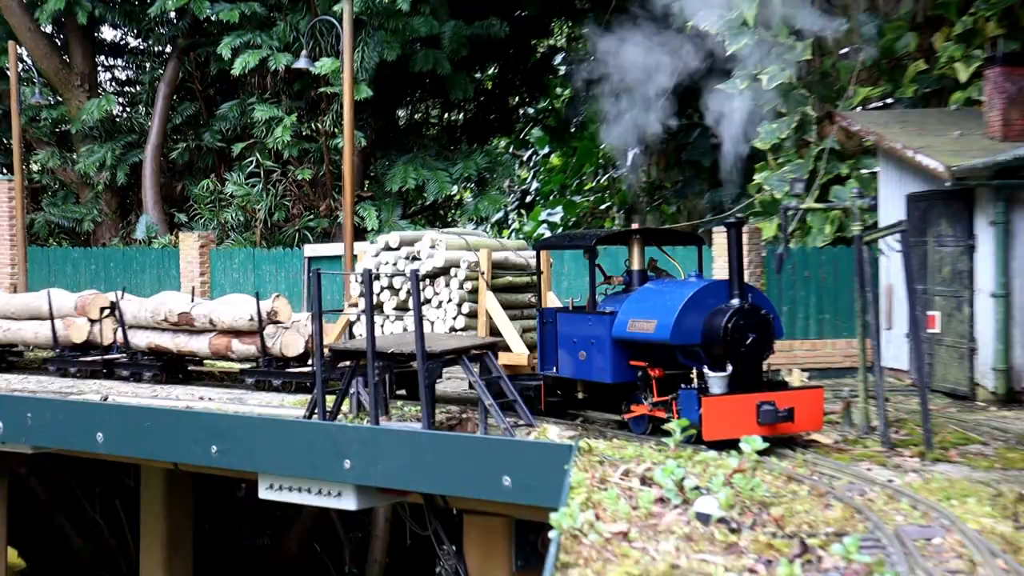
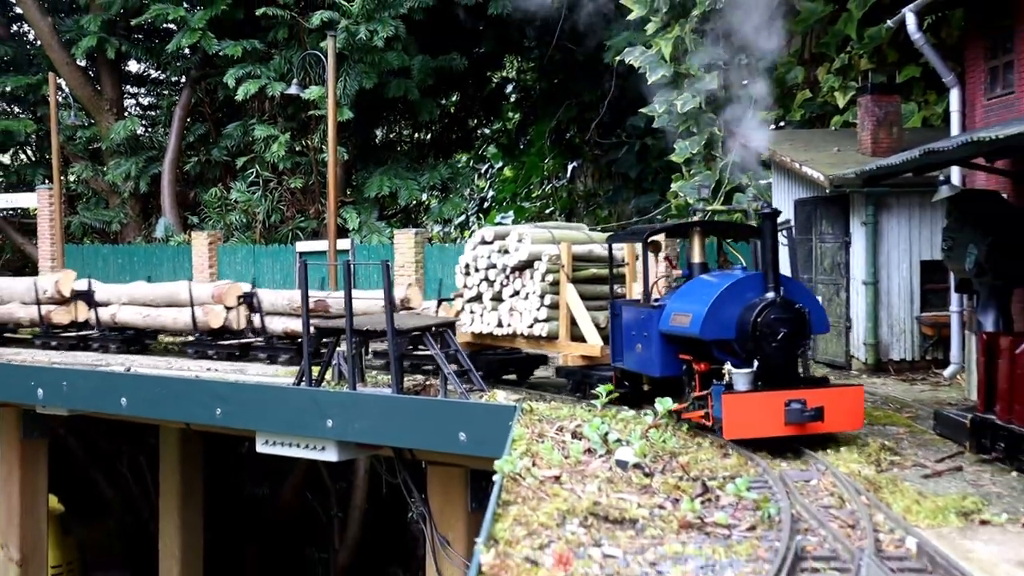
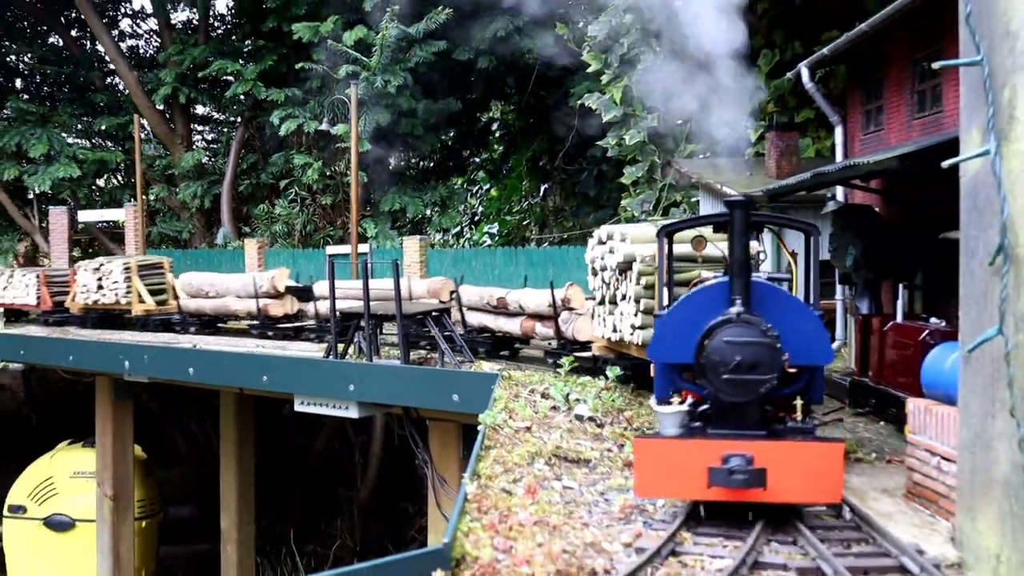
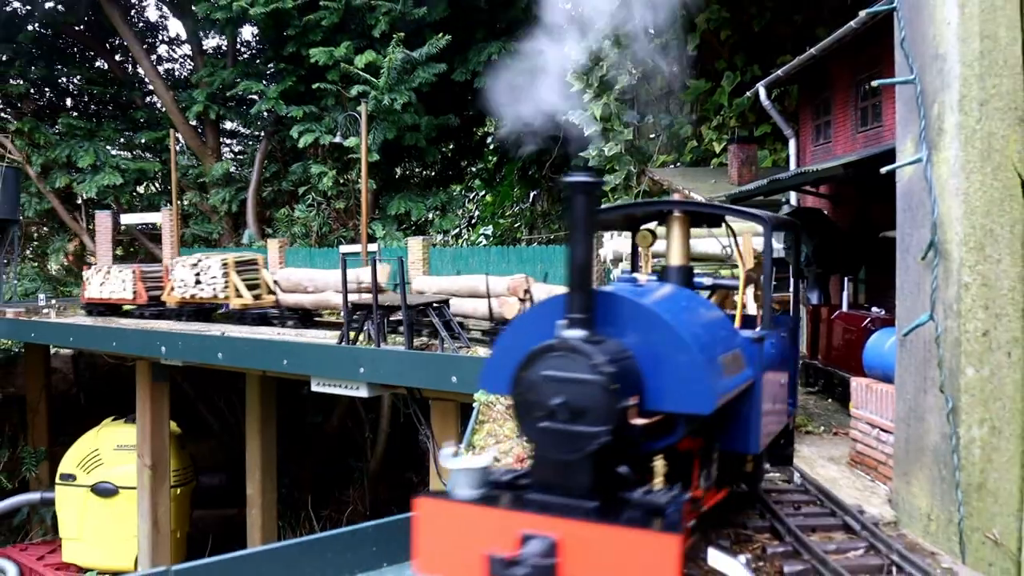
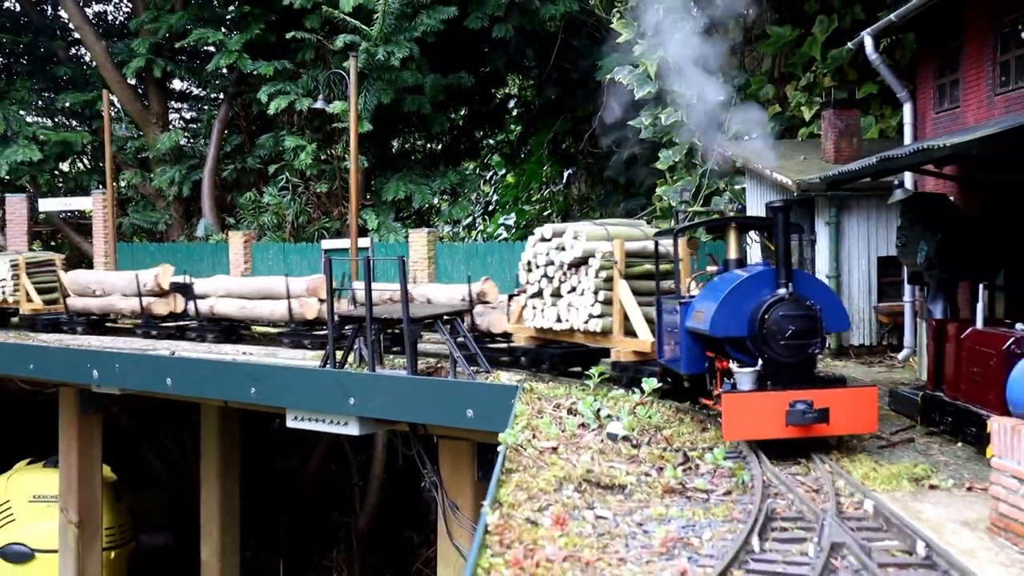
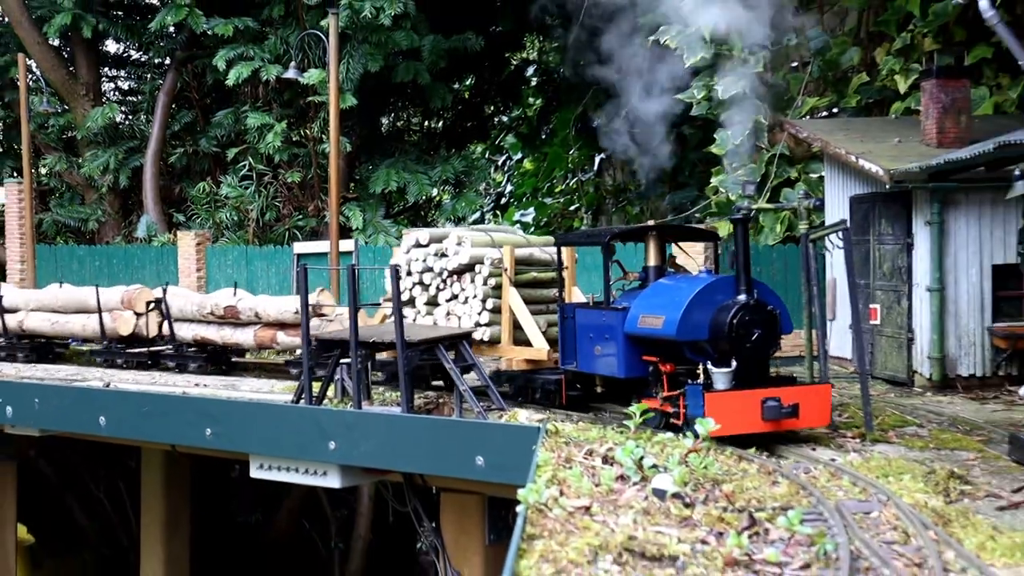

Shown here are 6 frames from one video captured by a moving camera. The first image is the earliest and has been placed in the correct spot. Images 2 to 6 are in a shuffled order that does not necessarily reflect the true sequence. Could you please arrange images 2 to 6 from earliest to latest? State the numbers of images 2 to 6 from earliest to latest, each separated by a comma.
6, 2, 5, 3, 4
